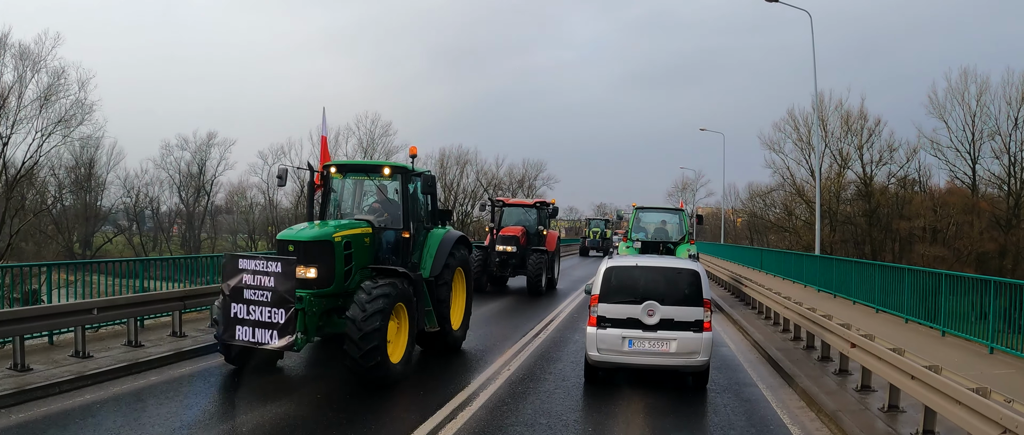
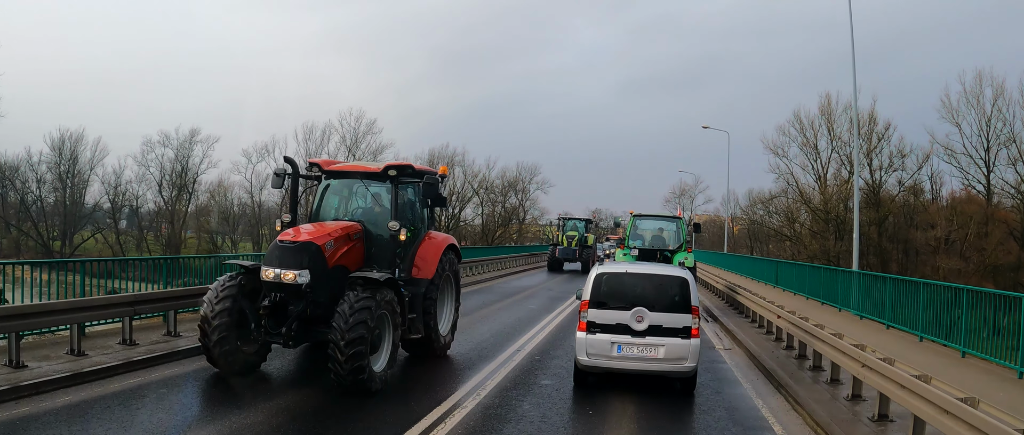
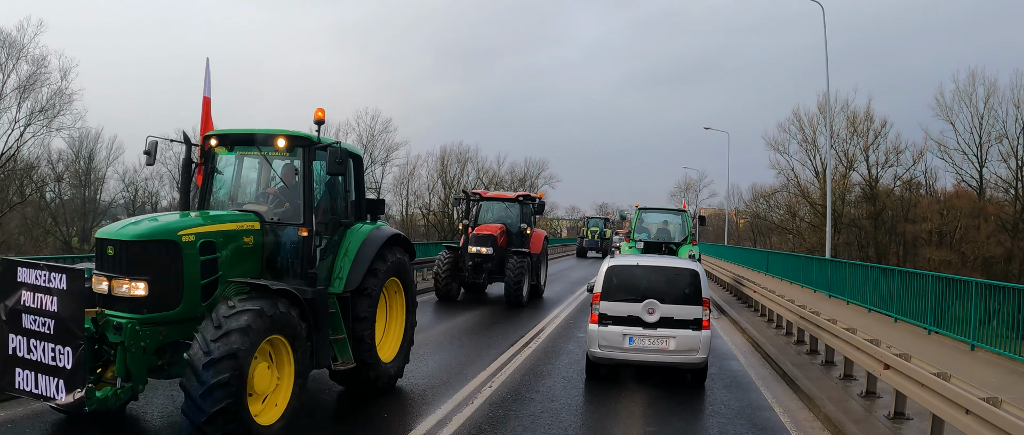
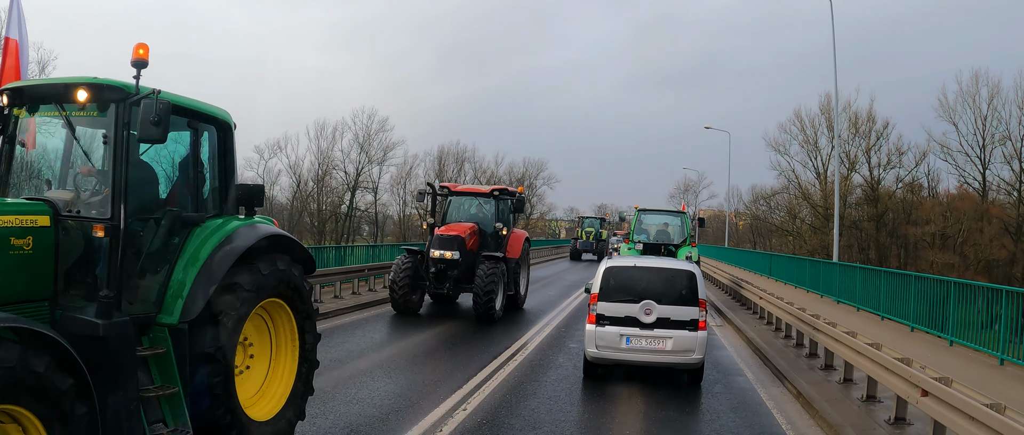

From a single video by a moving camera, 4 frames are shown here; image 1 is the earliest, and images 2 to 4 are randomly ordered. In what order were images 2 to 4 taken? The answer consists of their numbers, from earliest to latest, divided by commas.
3, 4, 2
